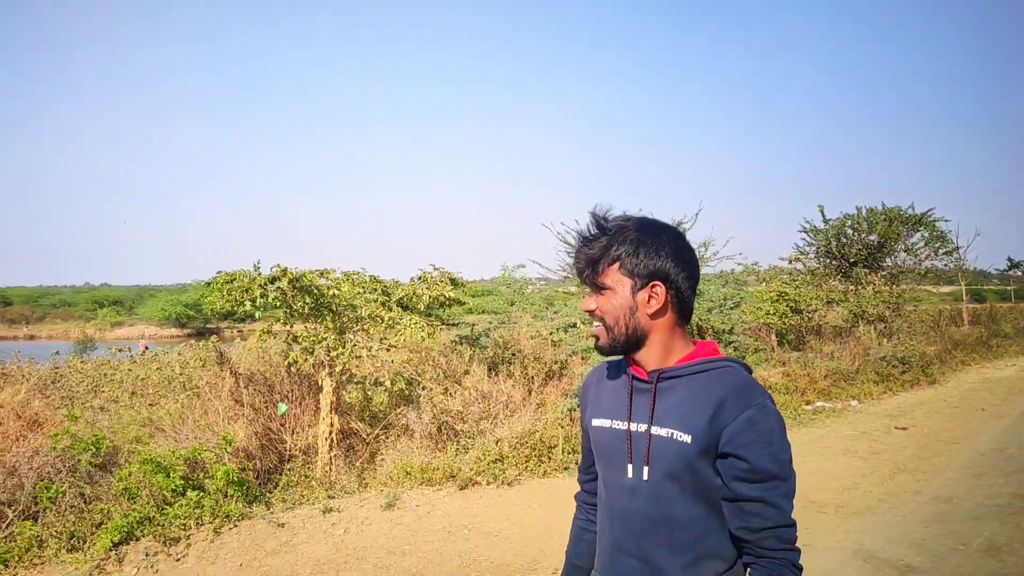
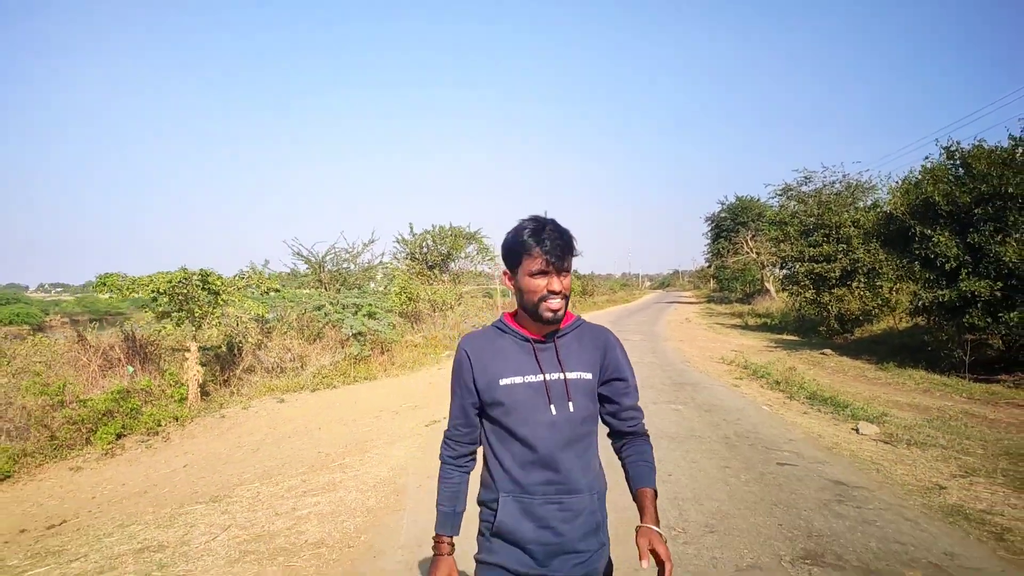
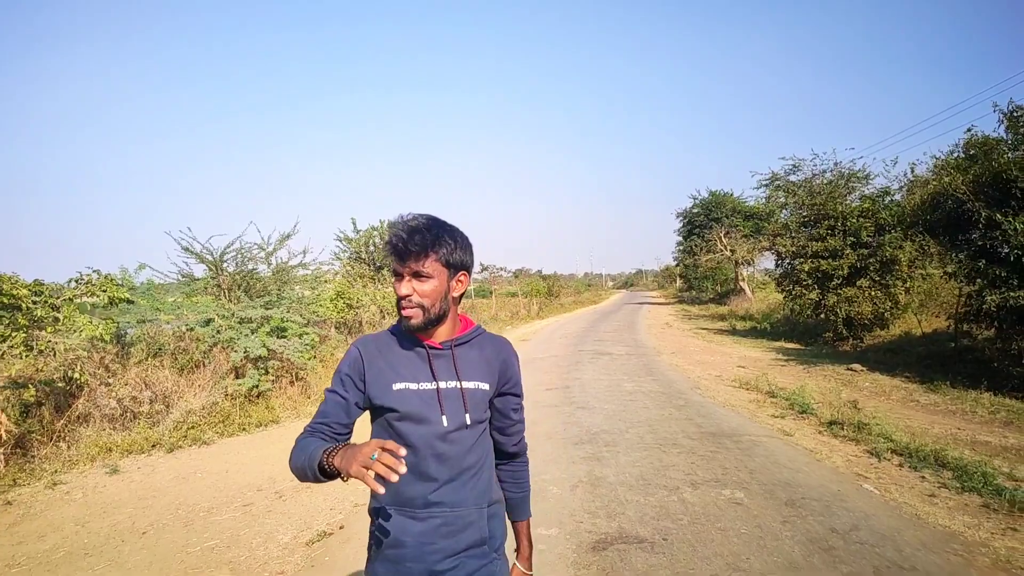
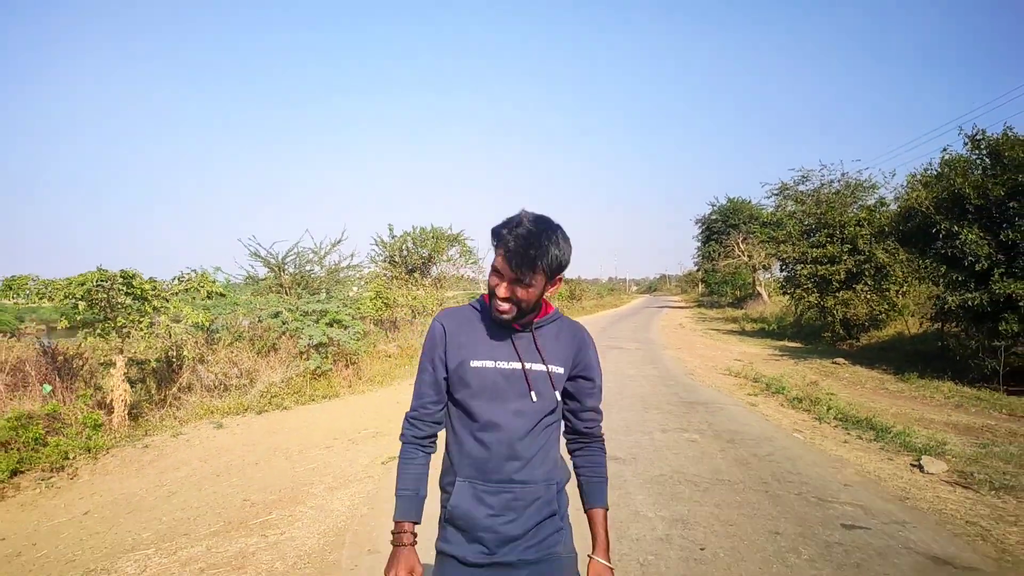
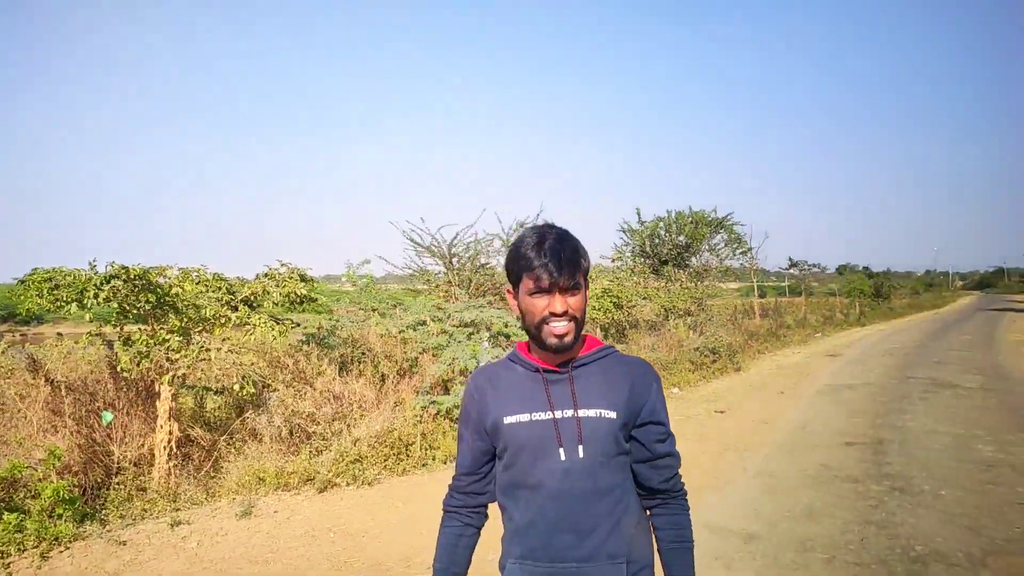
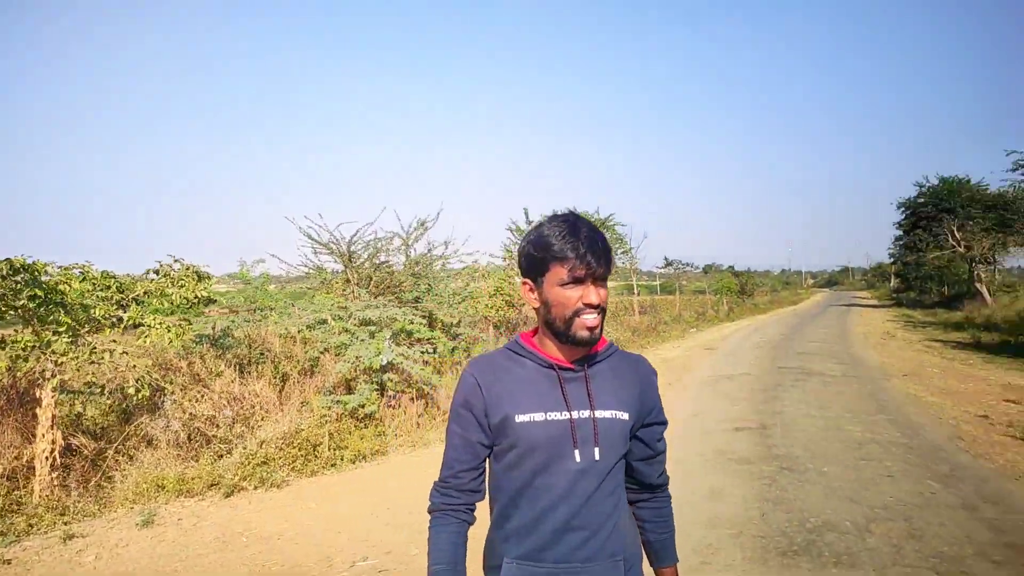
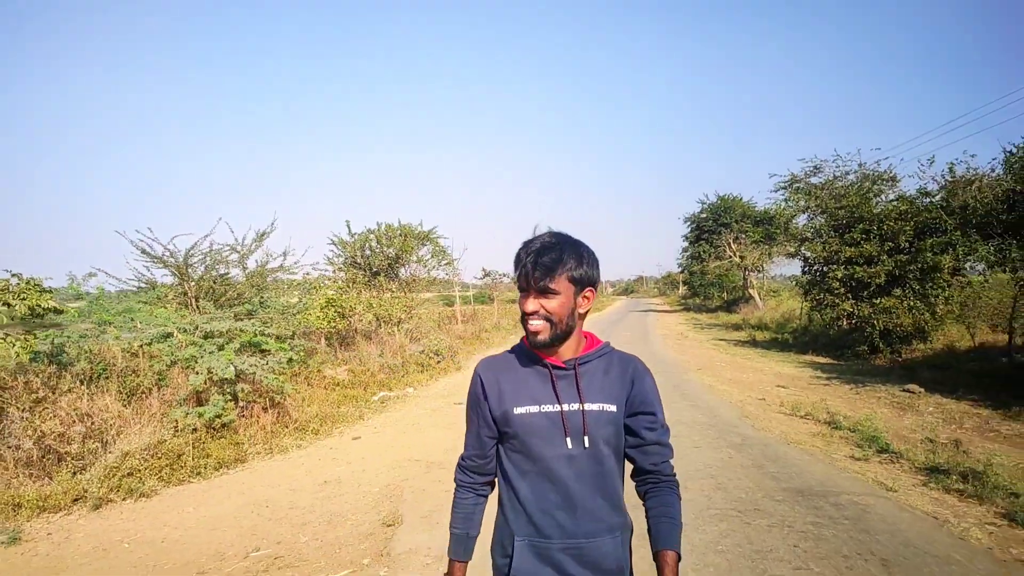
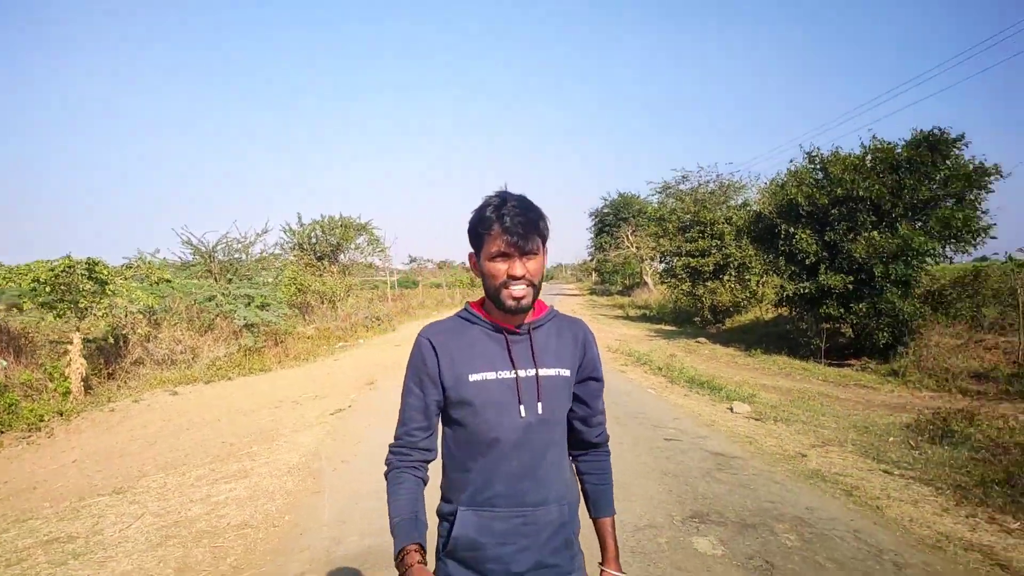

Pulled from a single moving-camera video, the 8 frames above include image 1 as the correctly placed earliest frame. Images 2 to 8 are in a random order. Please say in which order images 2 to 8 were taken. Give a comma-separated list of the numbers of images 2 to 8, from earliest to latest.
5, 6, 7, 3, 4, 2, 8
